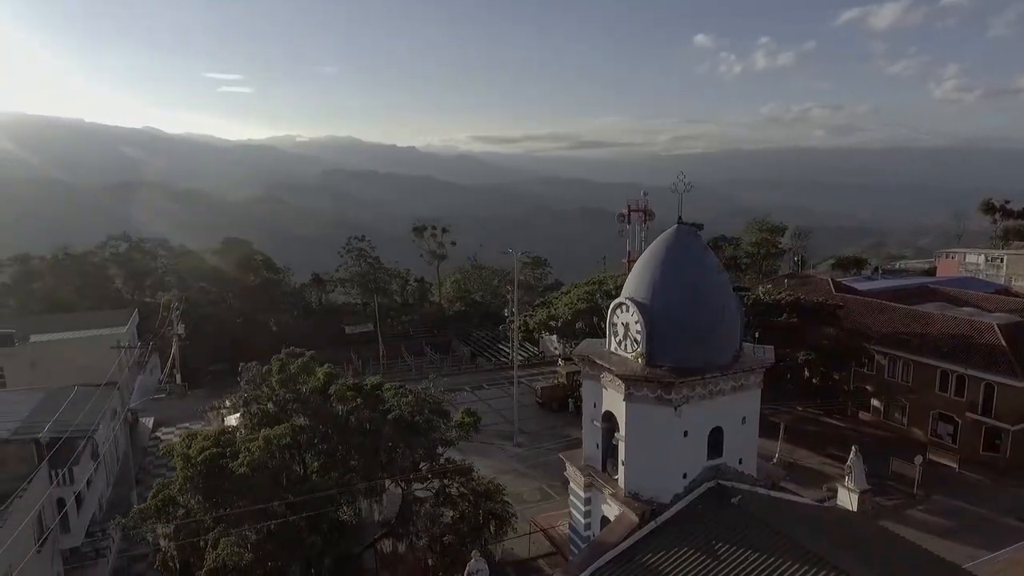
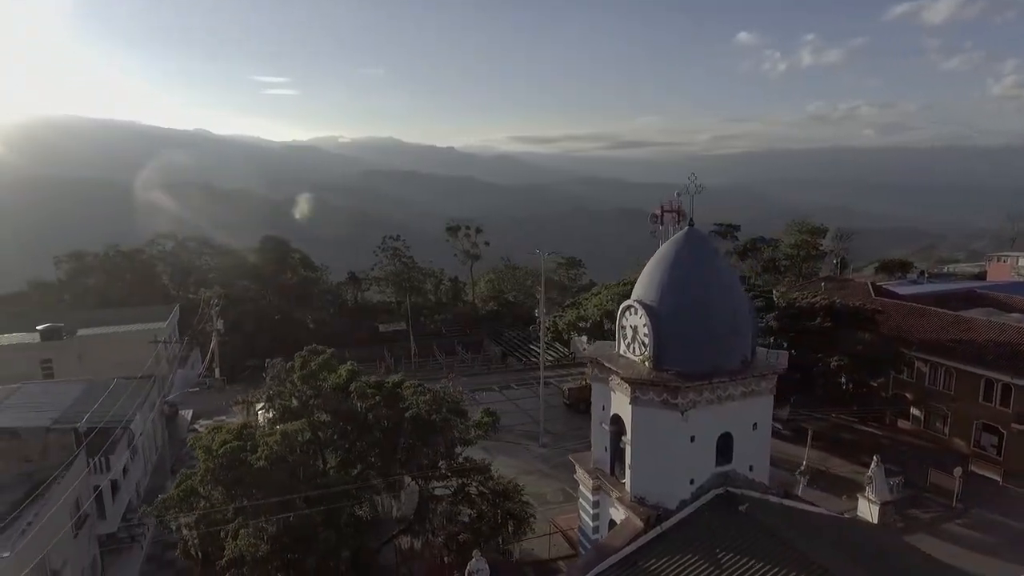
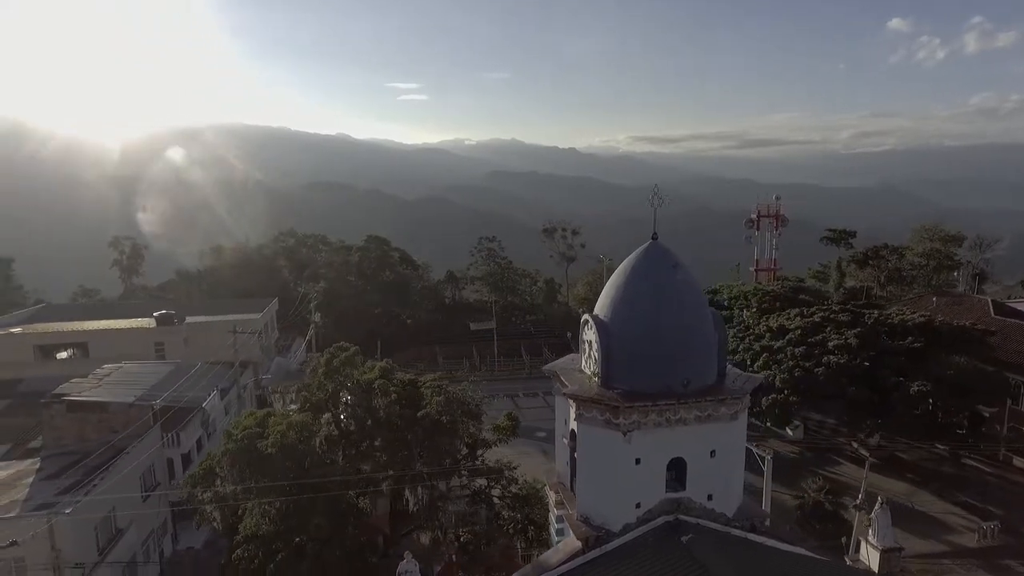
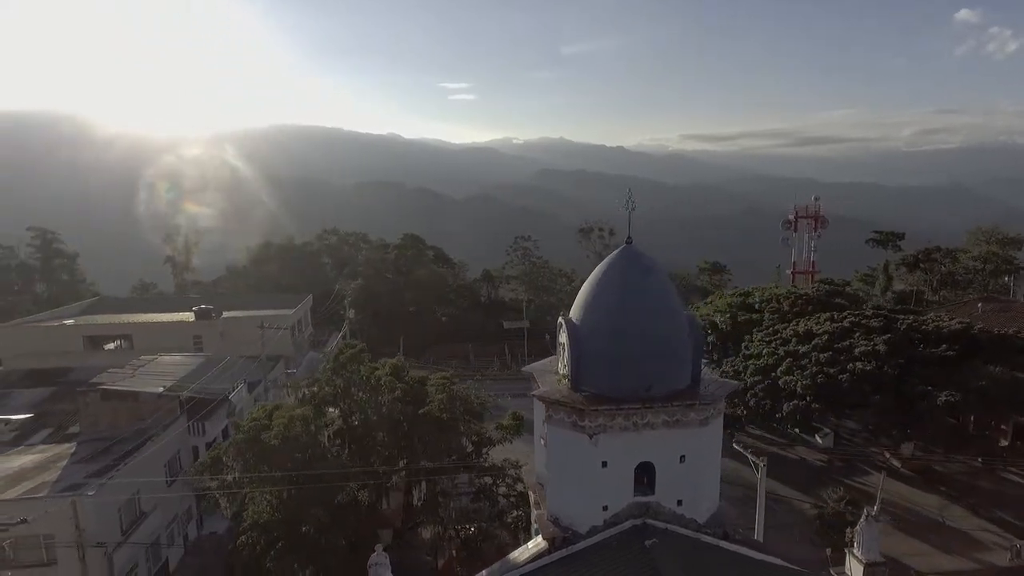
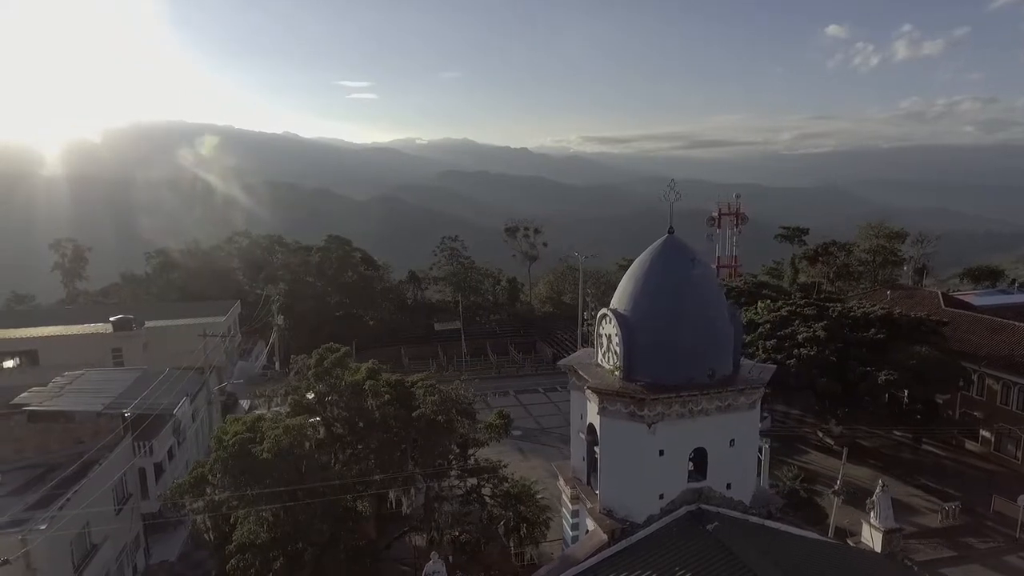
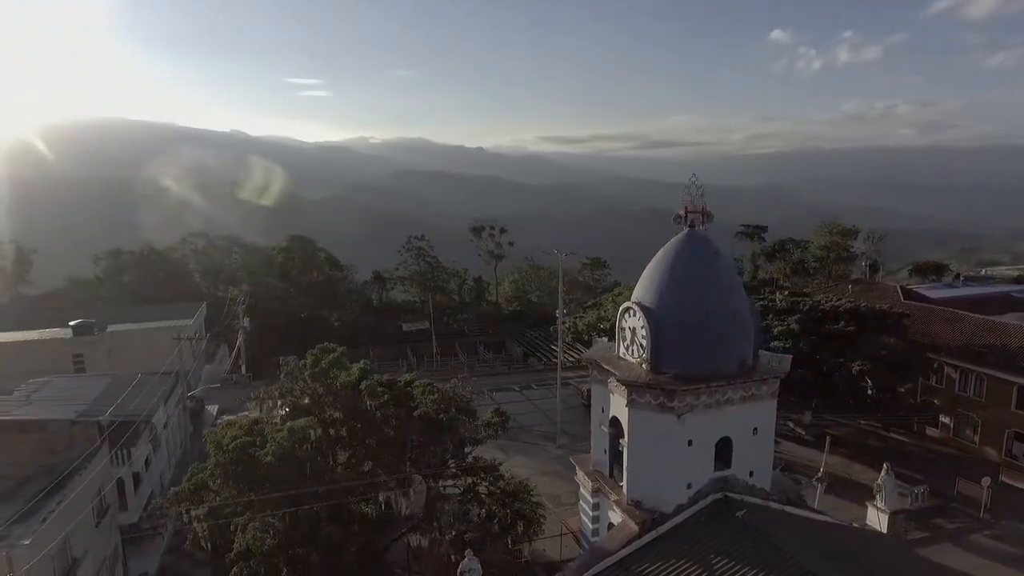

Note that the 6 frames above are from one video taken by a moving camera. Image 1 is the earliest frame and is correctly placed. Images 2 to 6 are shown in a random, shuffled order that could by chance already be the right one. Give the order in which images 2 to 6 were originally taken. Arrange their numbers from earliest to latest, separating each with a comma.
2, 6, 5, 3, 4
